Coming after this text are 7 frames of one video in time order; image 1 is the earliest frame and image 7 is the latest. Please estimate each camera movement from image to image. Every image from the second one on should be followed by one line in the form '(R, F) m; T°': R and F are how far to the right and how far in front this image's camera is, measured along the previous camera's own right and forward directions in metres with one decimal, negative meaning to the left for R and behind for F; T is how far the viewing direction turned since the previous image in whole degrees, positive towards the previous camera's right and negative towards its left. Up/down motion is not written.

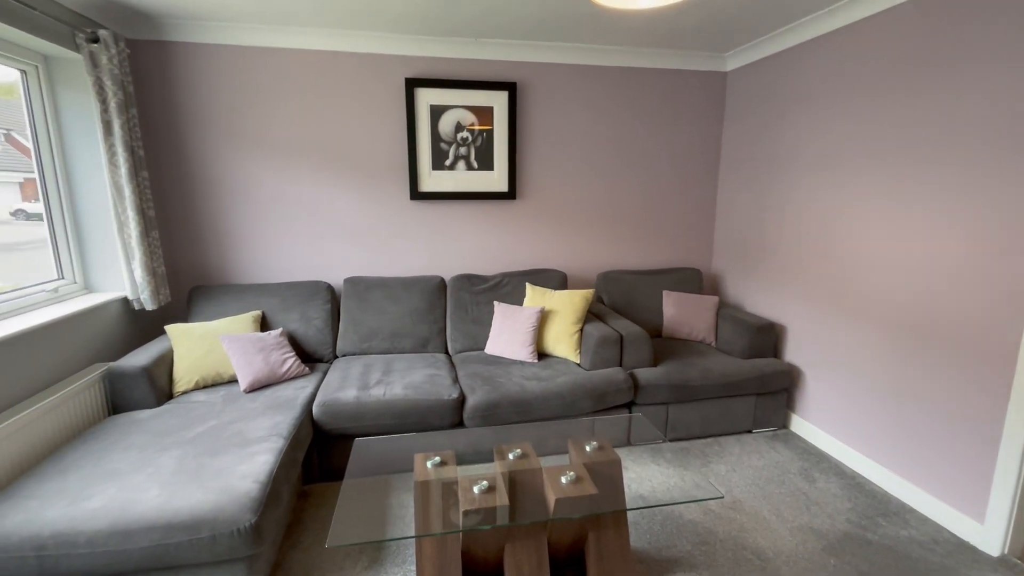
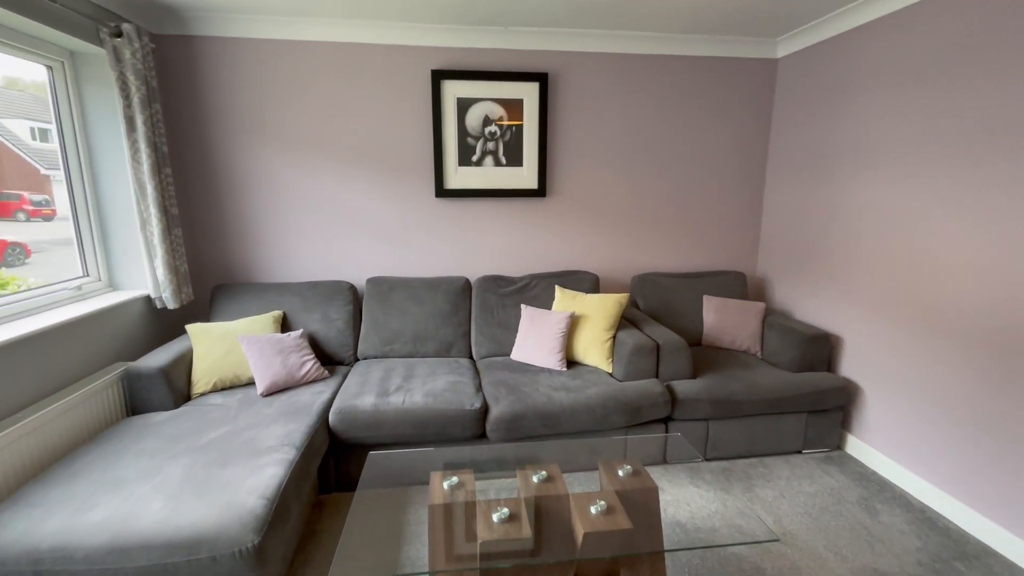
(0.0, +0.2) m; -4°
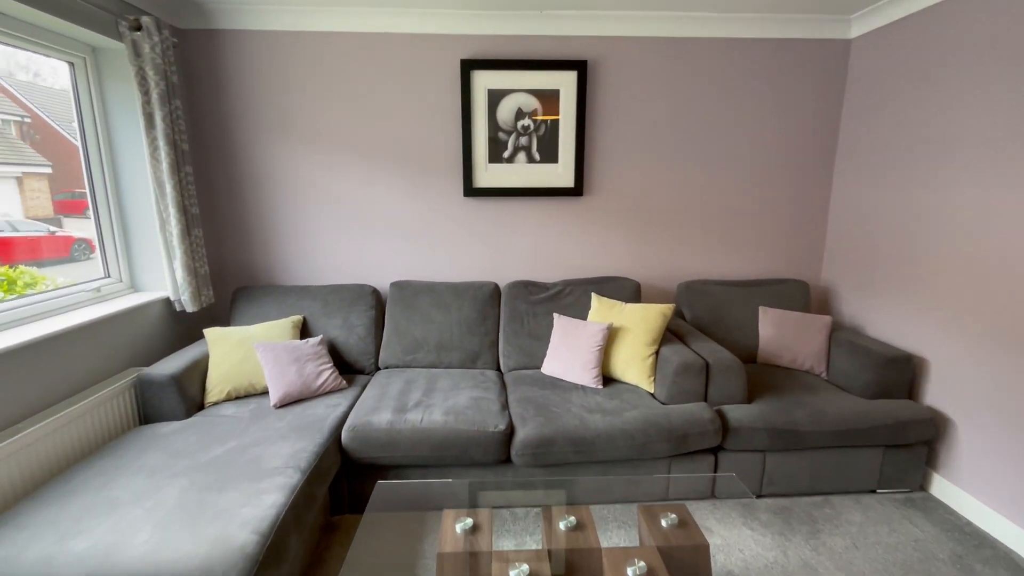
(0.0, +0.2) m; -5°
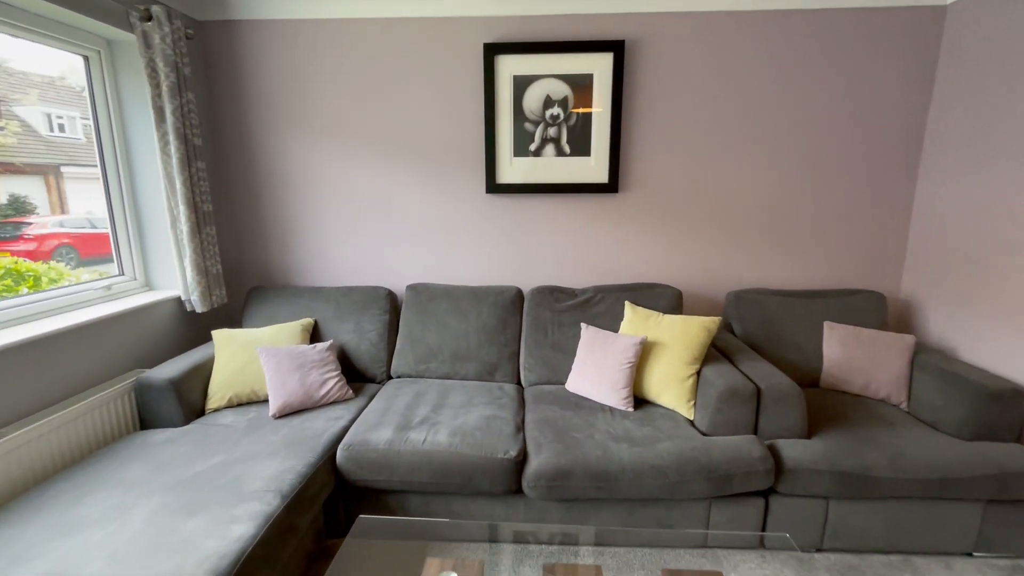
(+0.1, +0.3) m; -6°
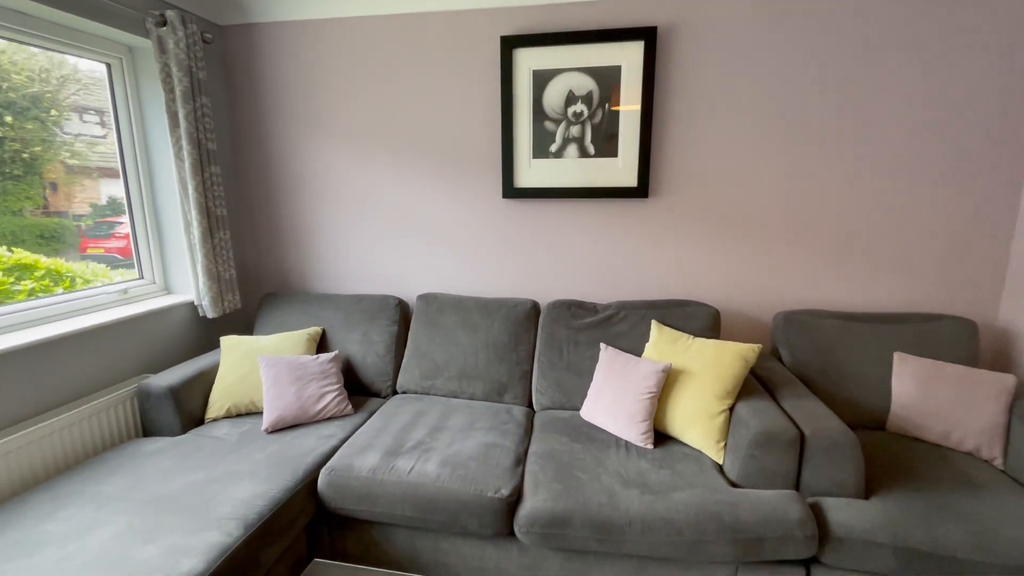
(+0.2, +0.2) m; -7°
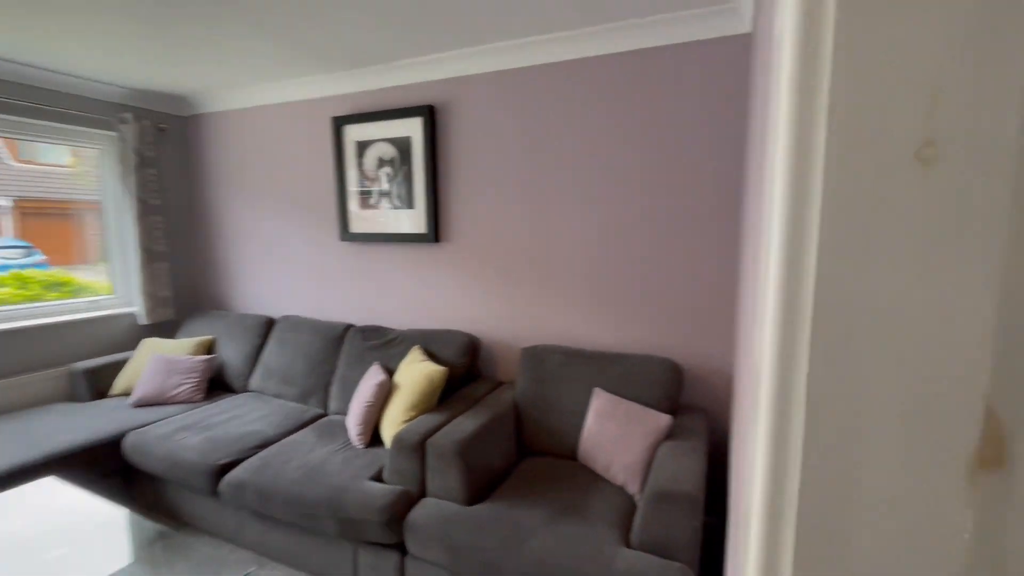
(+1.7, -0.2) m; -14°
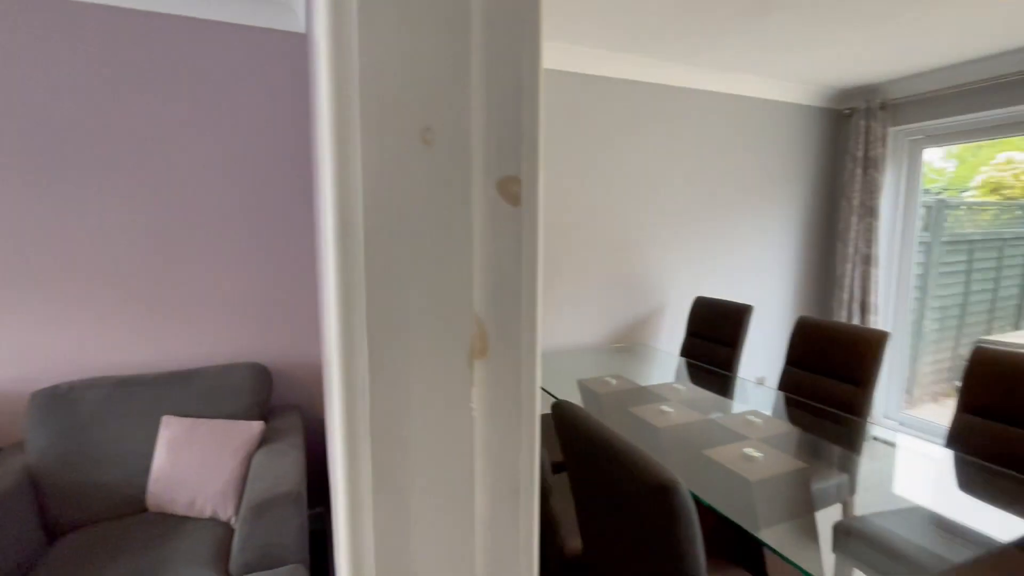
(0.0, 0.0) m; +47°
